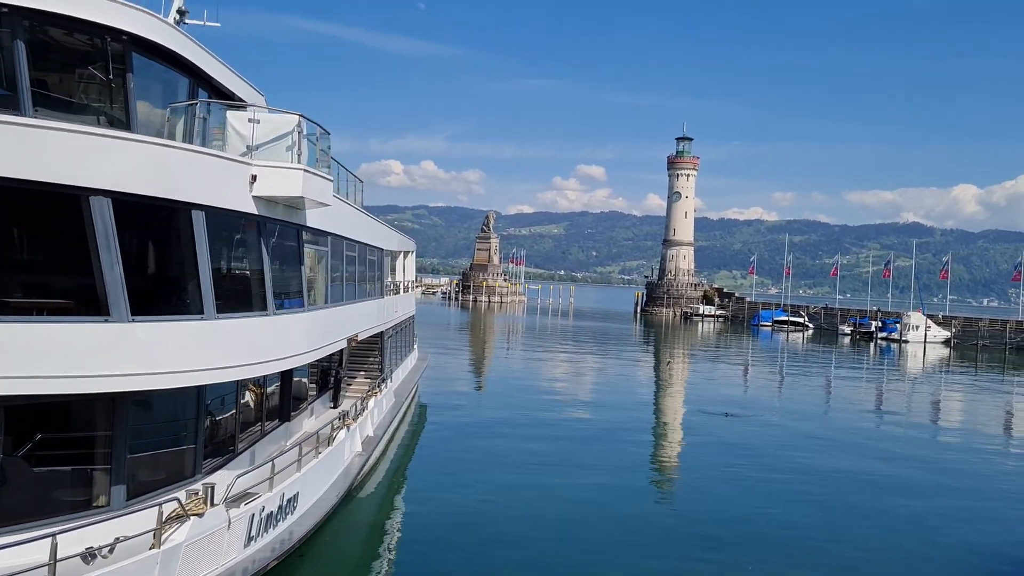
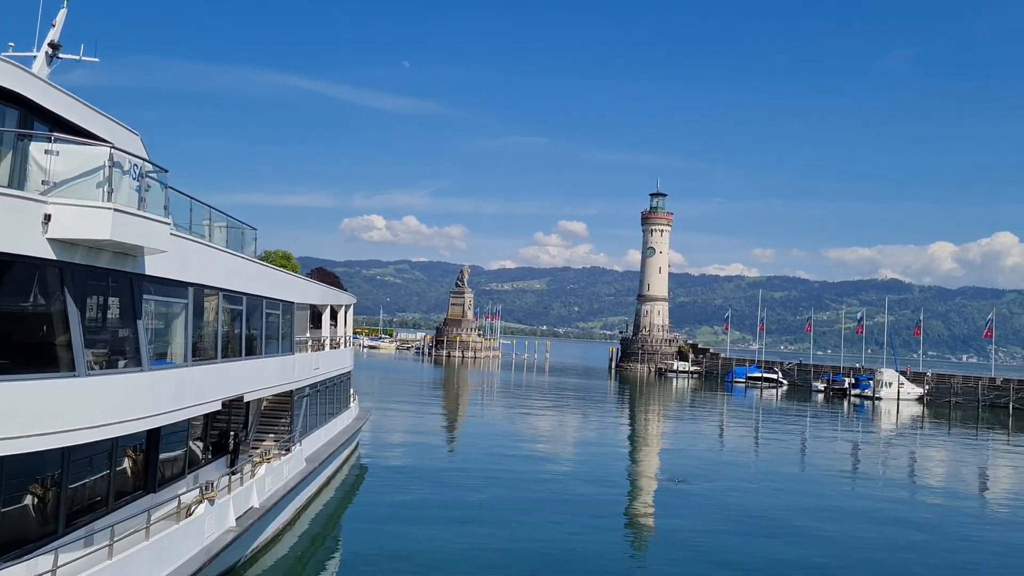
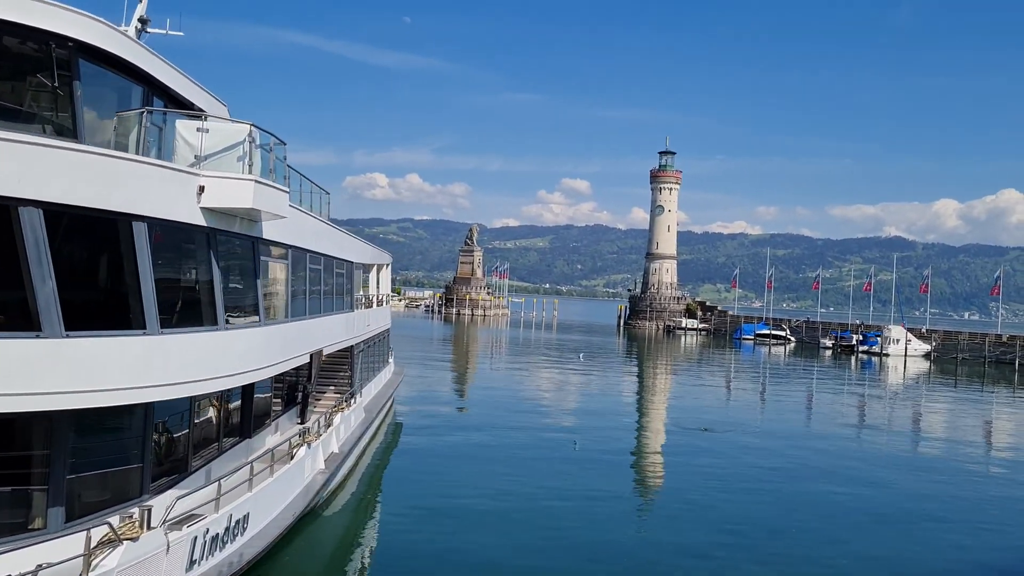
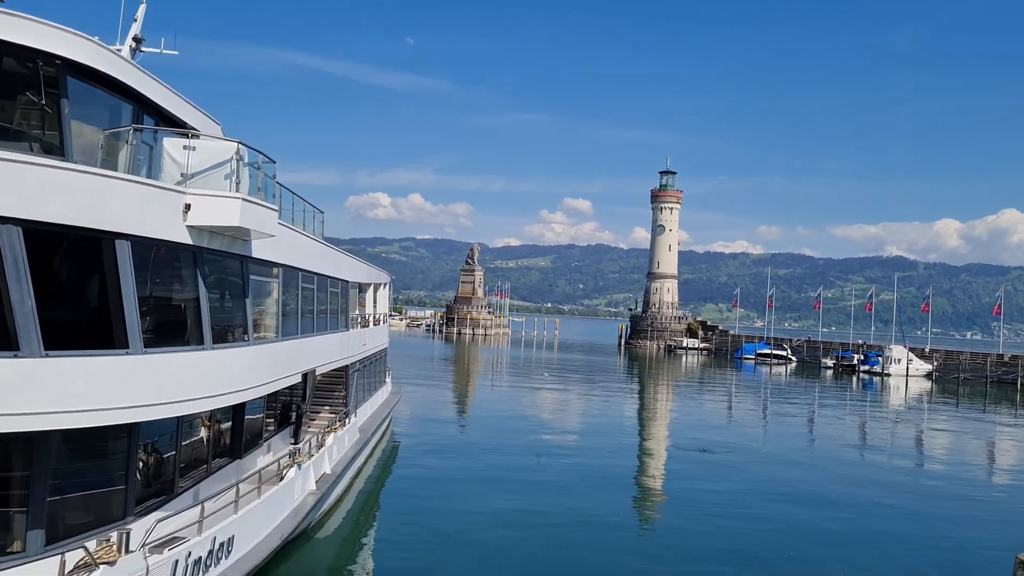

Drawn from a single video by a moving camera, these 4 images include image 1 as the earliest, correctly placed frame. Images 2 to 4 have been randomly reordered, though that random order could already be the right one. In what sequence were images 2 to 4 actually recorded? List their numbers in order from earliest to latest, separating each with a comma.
3, 4, 2
